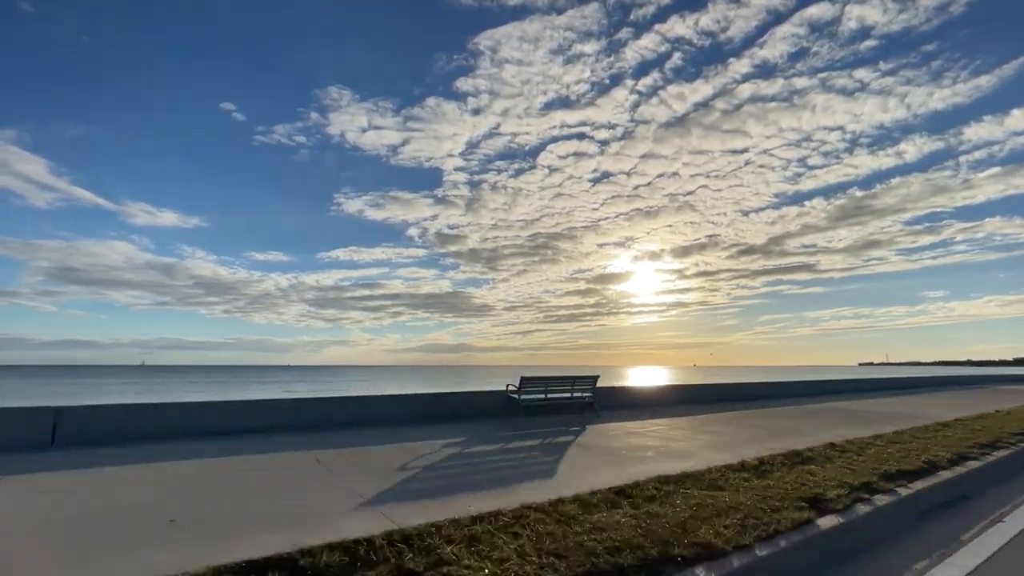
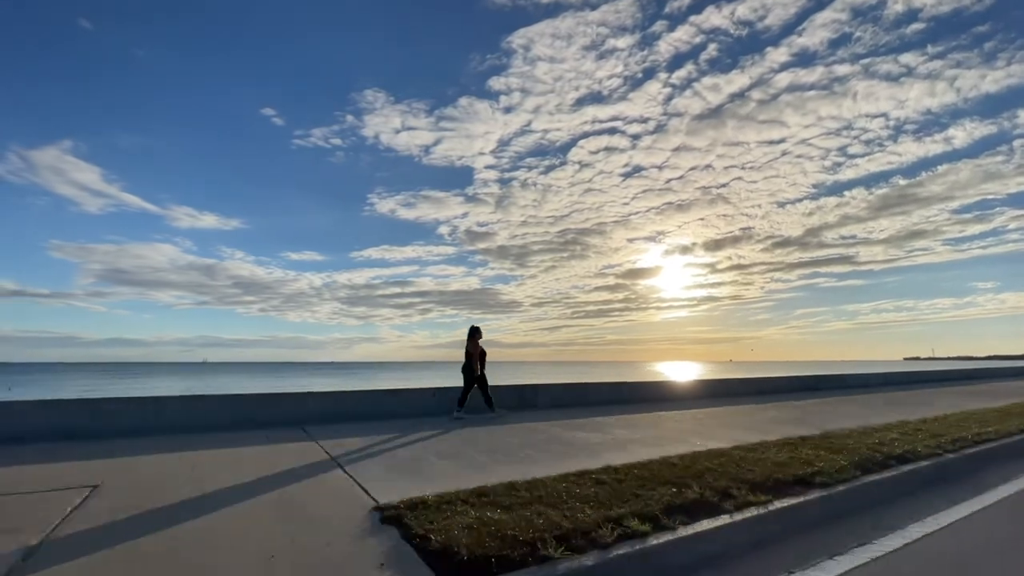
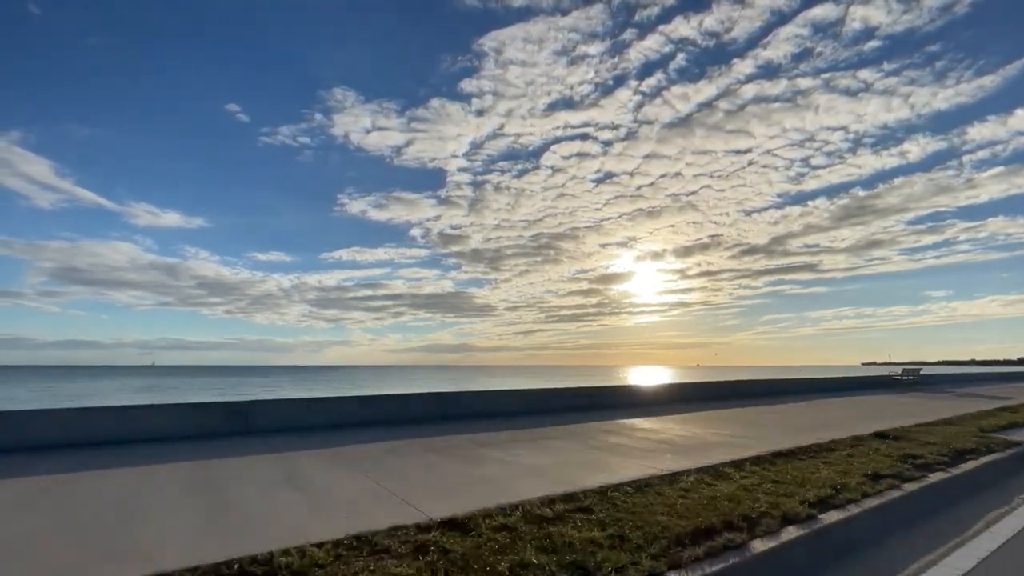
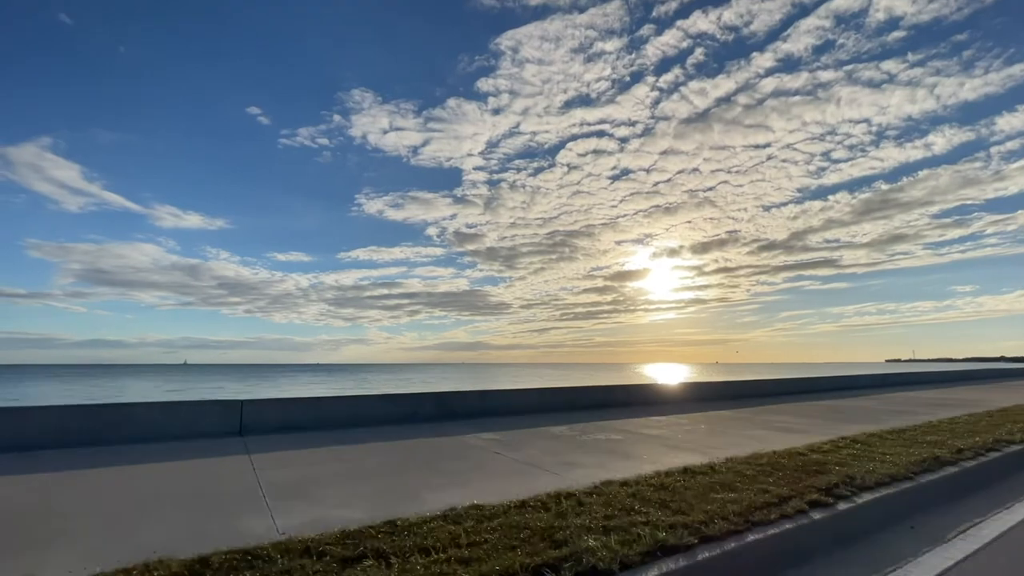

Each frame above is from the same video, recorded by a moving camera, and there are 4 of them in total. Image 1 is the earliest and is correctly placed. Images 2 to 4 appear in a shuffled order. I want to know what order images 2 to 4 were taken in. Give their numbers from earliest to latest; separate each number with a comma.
3, 4, 2
